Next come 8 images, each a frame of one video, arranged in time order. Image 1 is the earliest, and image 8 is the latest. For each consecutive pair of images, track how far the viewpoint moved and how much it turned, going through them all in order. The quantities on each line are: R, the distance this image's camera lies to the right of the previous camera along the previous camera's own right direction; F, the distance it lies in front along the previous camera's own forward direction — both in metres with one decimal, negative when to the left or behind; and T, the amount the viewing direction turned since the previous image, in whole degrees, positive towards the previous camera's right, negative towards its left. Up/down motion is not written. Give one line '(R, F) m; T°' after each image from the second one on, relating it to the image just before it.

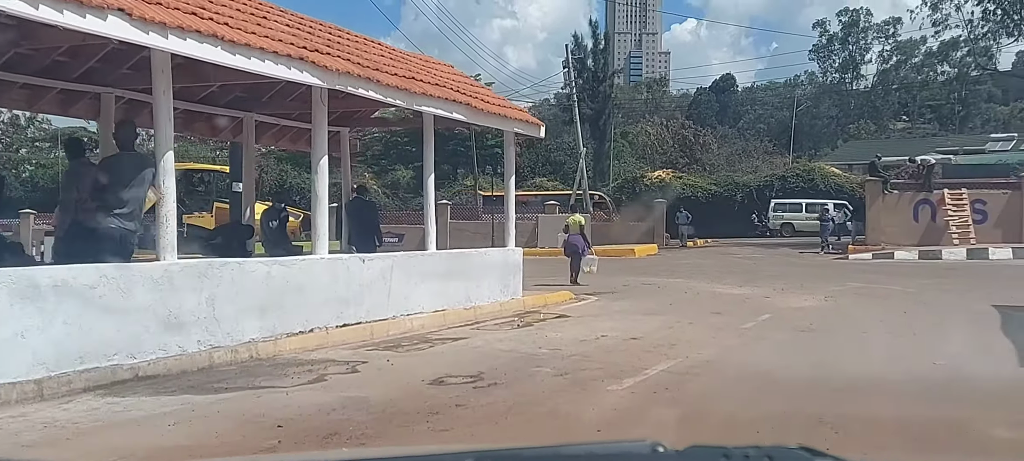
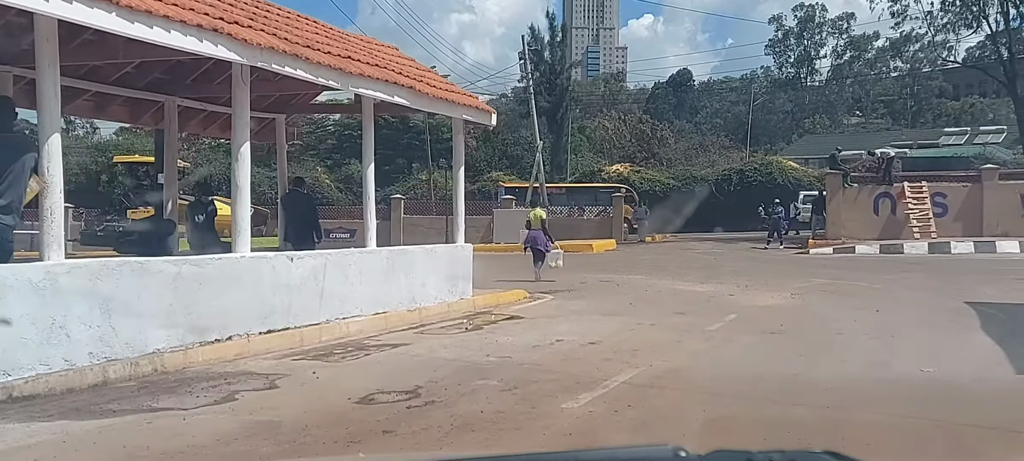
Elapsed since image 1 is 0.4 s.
(+0.1, +0.8) m; +2°
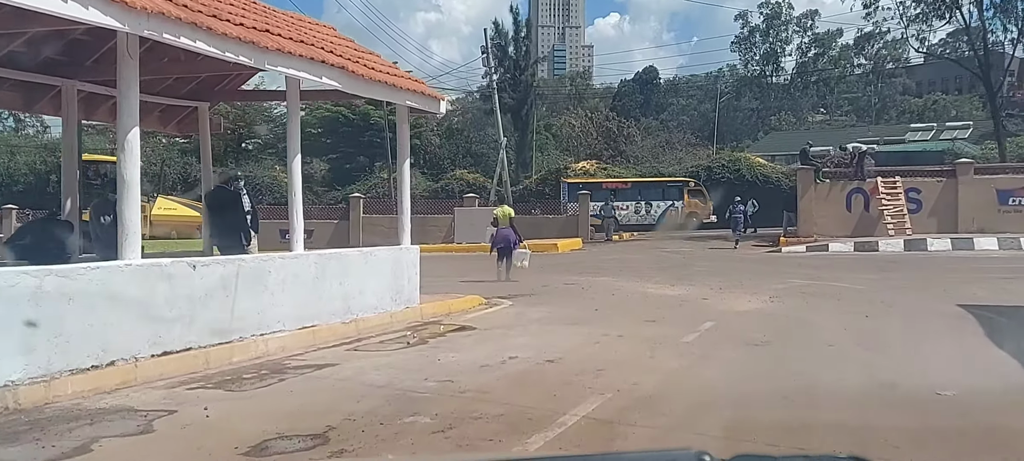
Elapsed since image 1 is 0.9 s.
(+0.2, +1.2) m; +2°
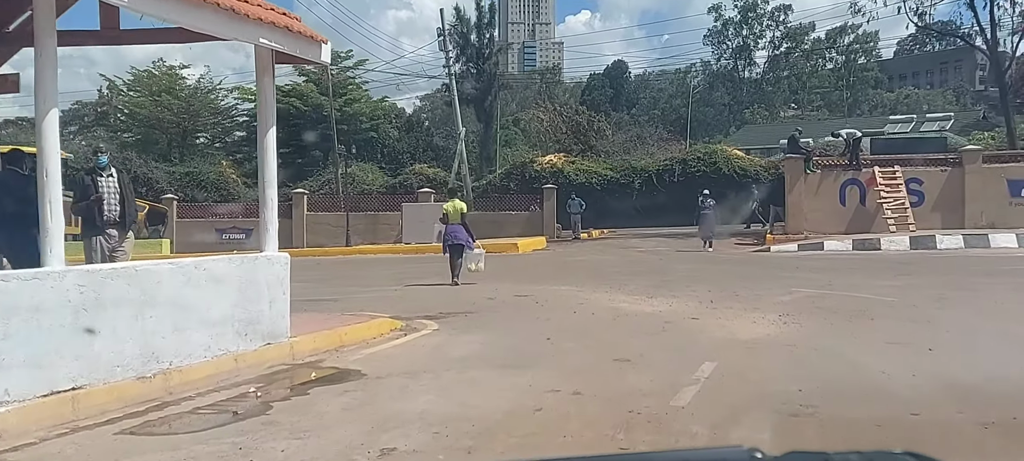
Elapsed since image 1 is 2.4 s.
(+0.4, +3.1) m; +2°
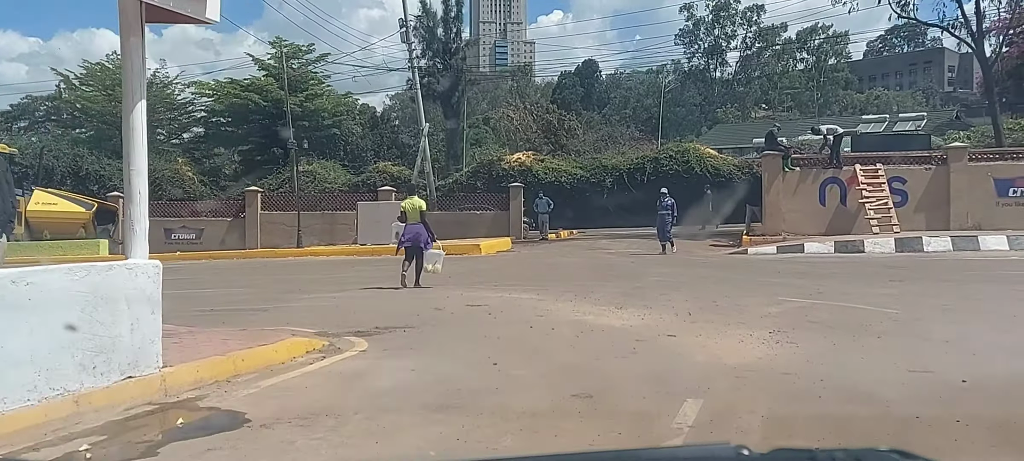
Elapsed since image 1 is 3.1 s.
(+0.2, +1.4) m; +2°
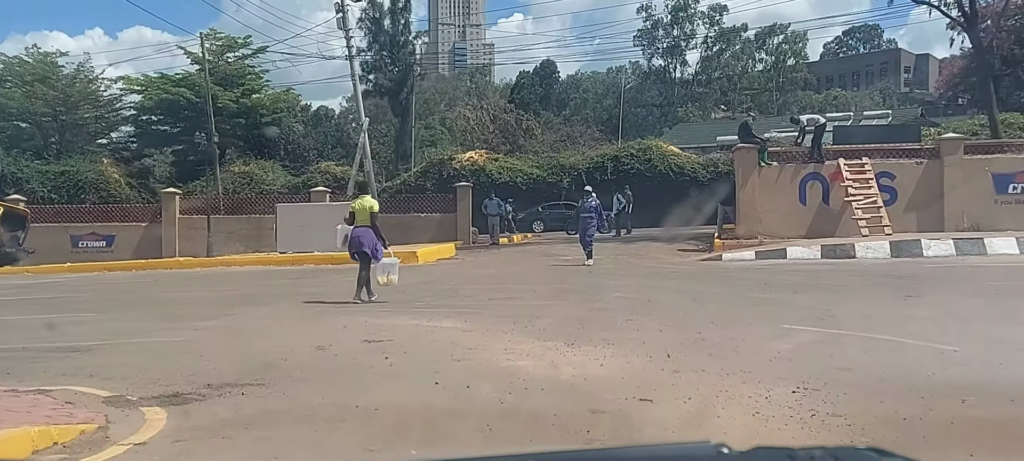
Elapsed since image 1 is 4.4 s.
(+0.4, +2.8) m; +2°
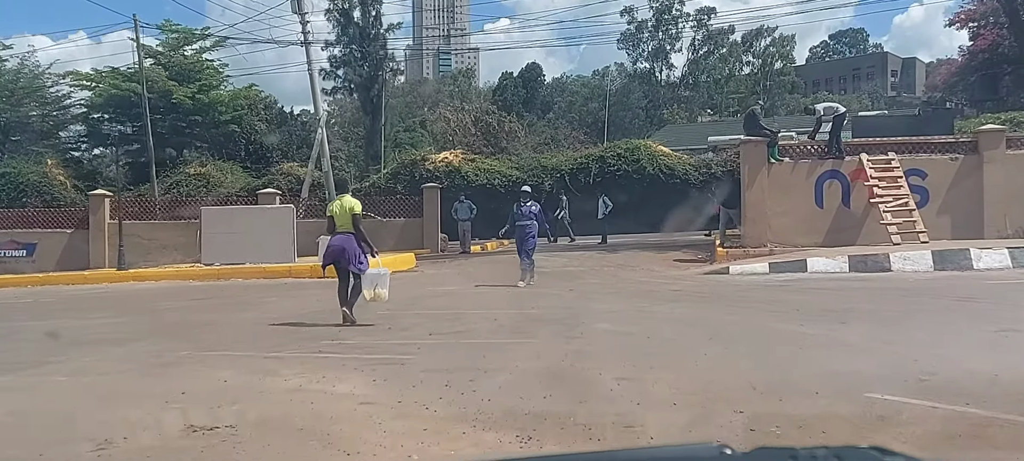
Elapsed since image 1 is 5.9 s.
(+0.3, +3.1) m; +1°
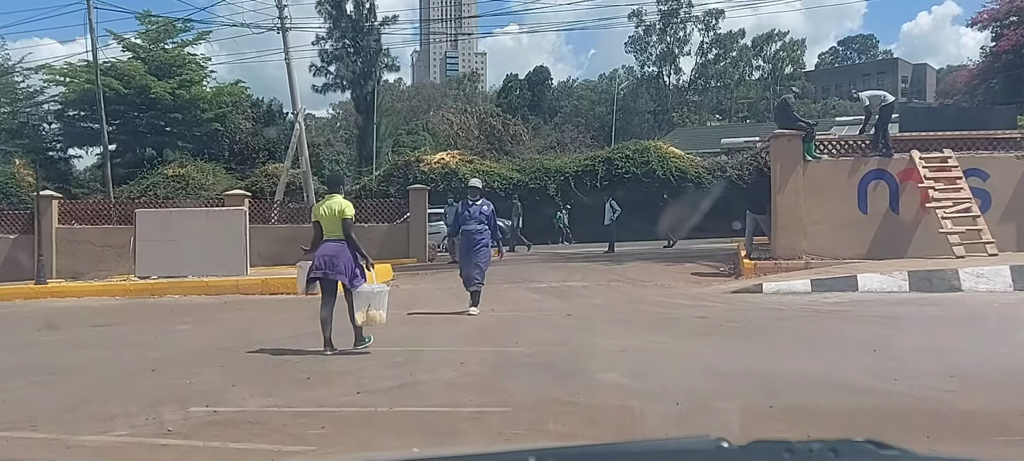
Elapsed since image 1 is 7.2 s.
(+0.2, +2.6) m; 0°
